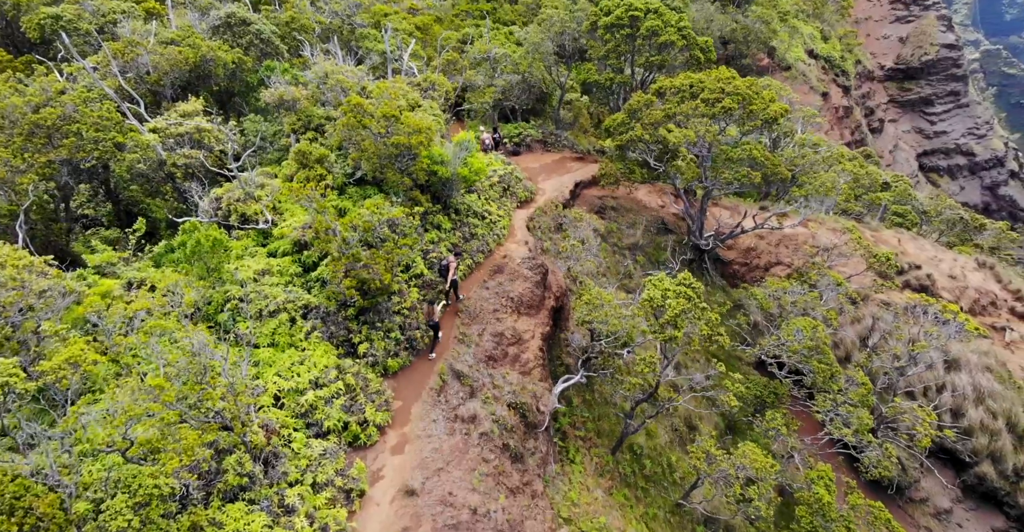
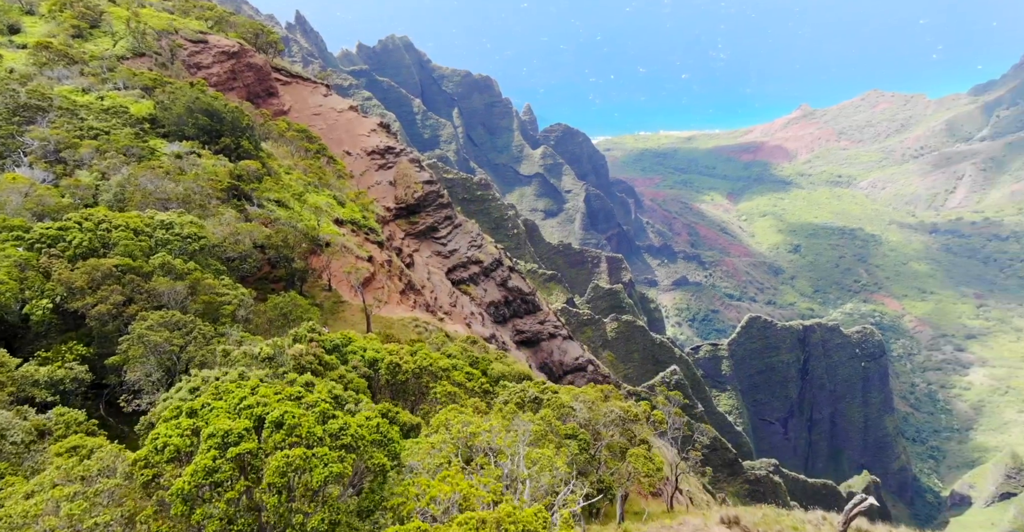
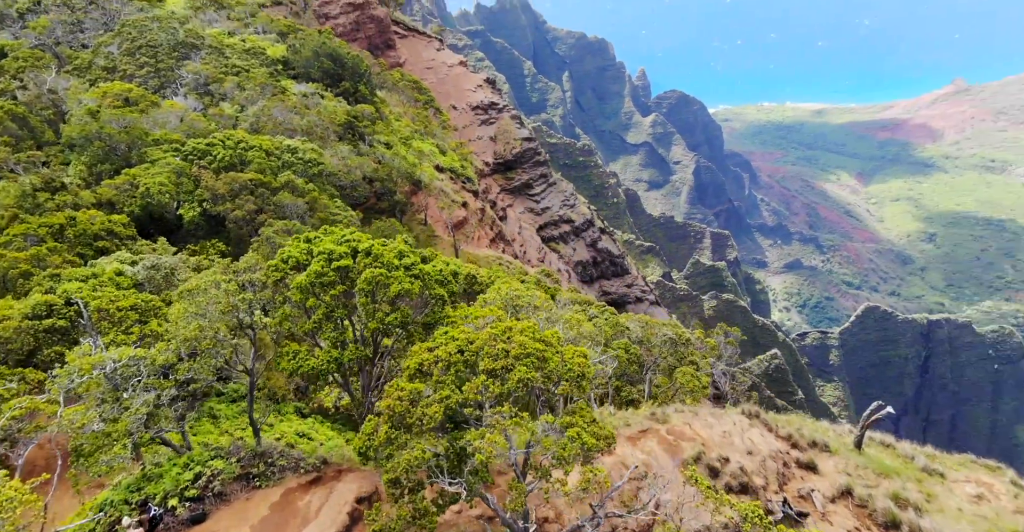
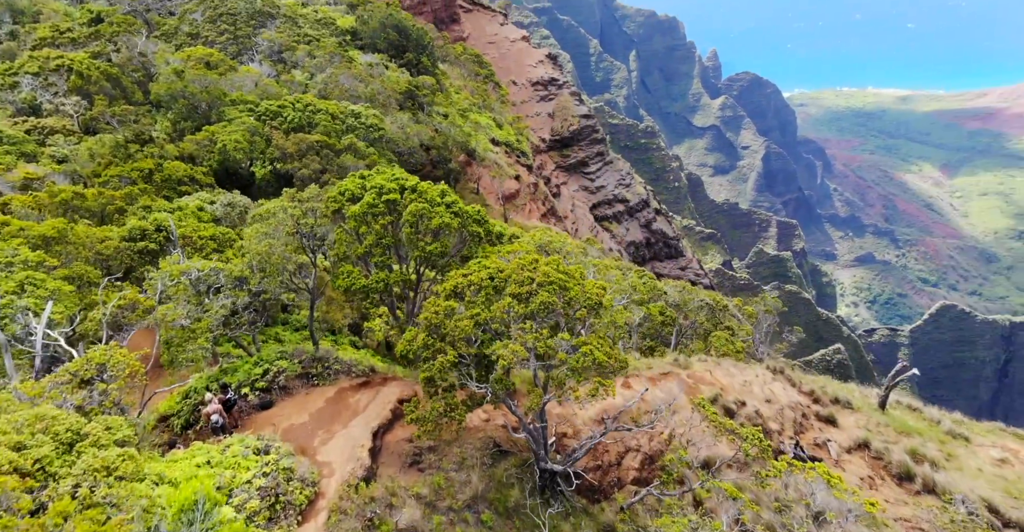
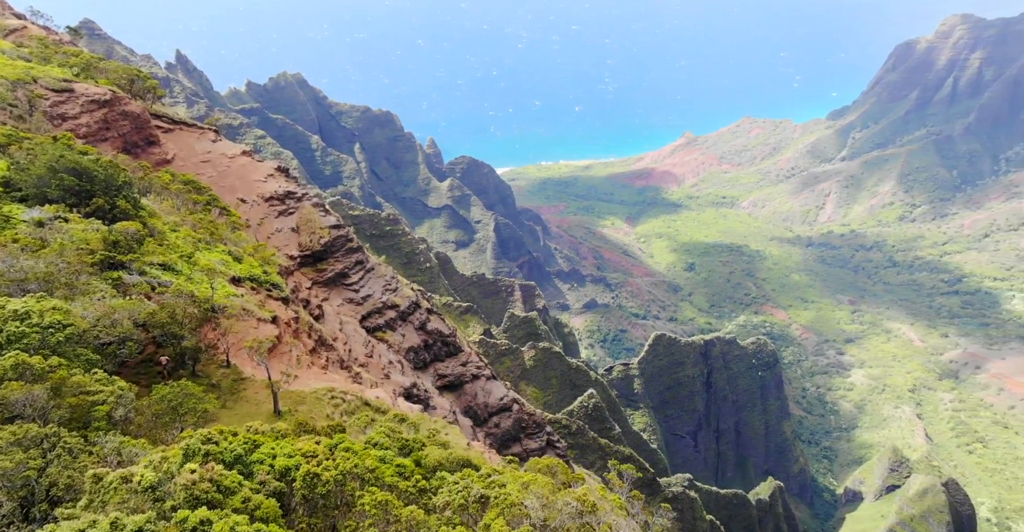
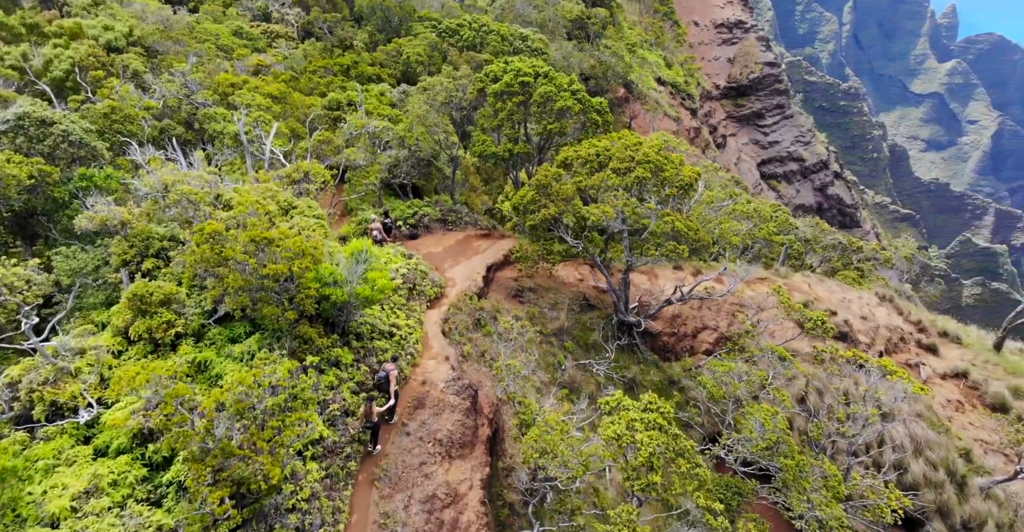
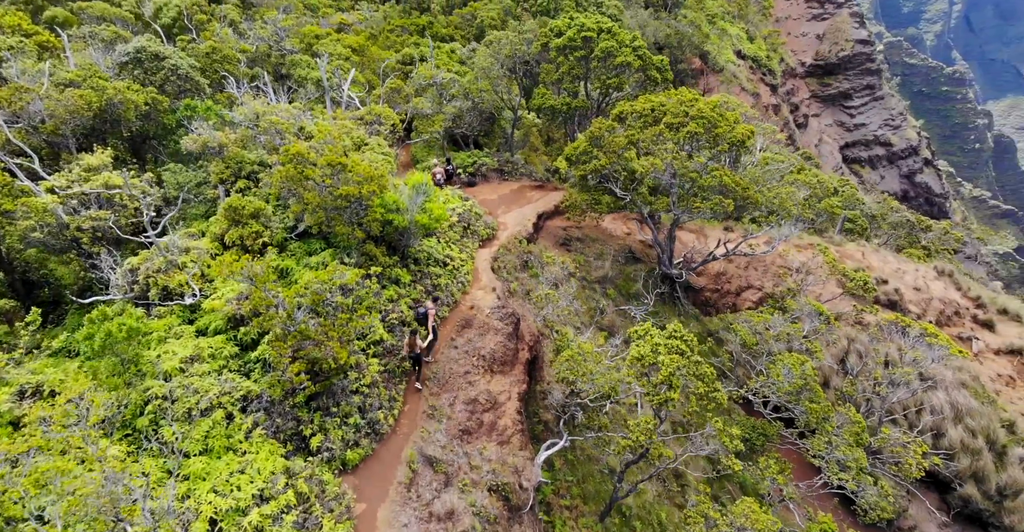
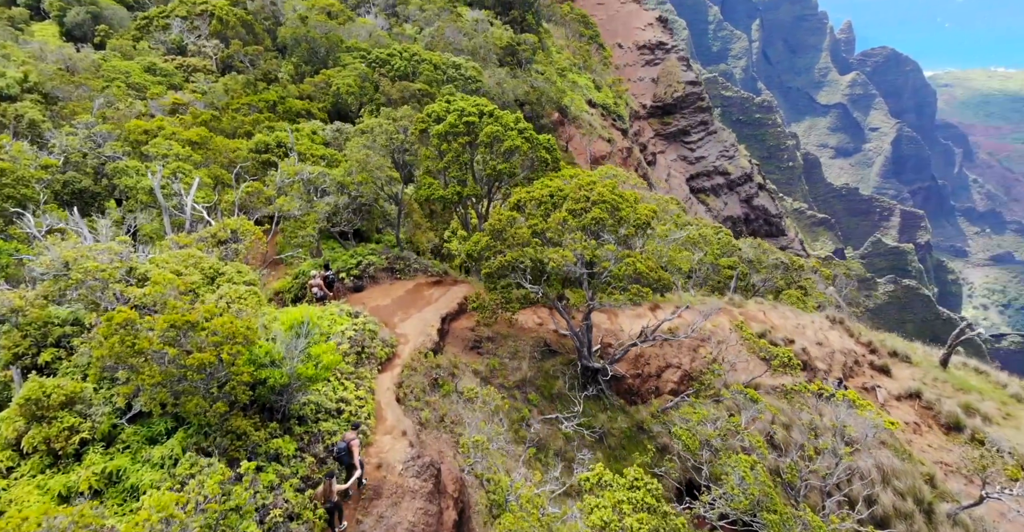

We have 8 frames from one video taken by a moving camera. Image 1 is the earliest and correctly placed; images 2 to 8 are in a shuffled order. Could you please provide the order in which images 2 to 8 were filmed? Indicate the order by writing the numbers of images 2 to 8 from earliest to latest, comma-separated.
7, 6, 8, 4, 3, 2, 5
